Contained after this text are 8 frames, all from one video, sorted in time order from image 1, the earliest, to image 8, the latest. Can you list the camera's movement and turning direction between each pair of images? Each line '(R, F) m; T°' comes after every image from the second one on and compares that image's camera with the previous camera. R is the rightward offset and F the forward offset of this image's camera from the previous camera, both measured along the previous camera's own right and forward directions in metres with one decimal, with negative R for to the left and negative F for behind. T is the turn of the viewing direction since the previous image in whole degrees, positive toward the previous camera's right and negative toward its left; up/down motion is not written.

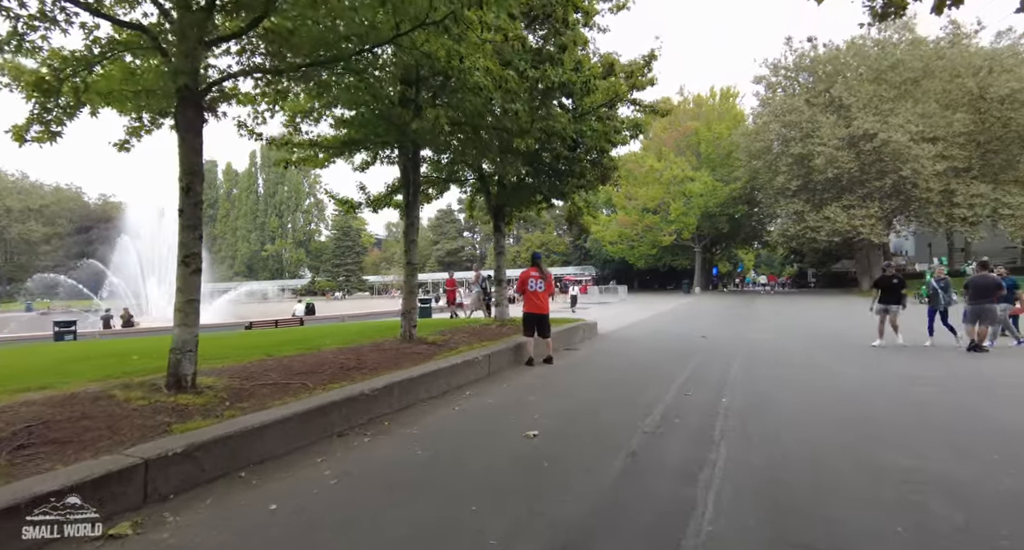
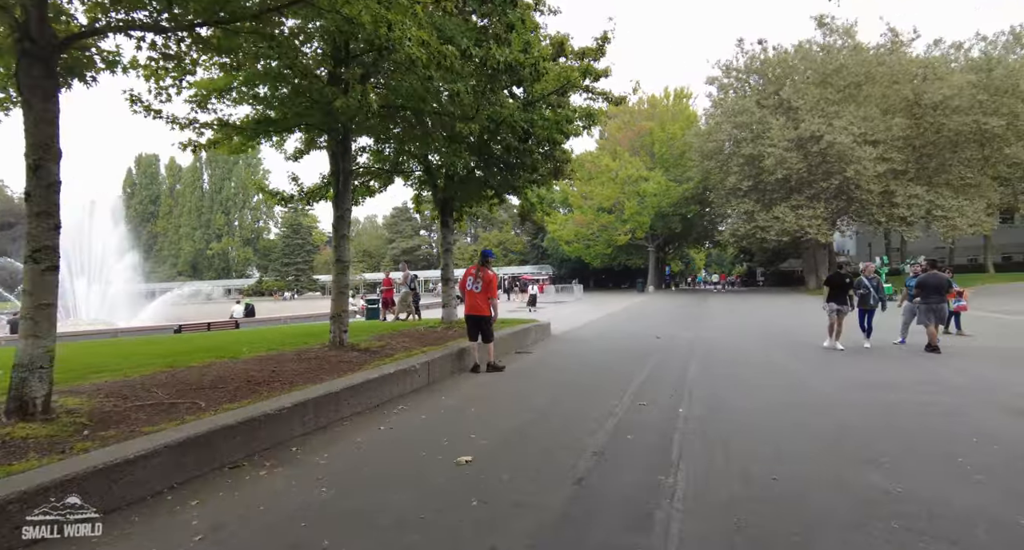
(+0.2, +0.7) m; +5°
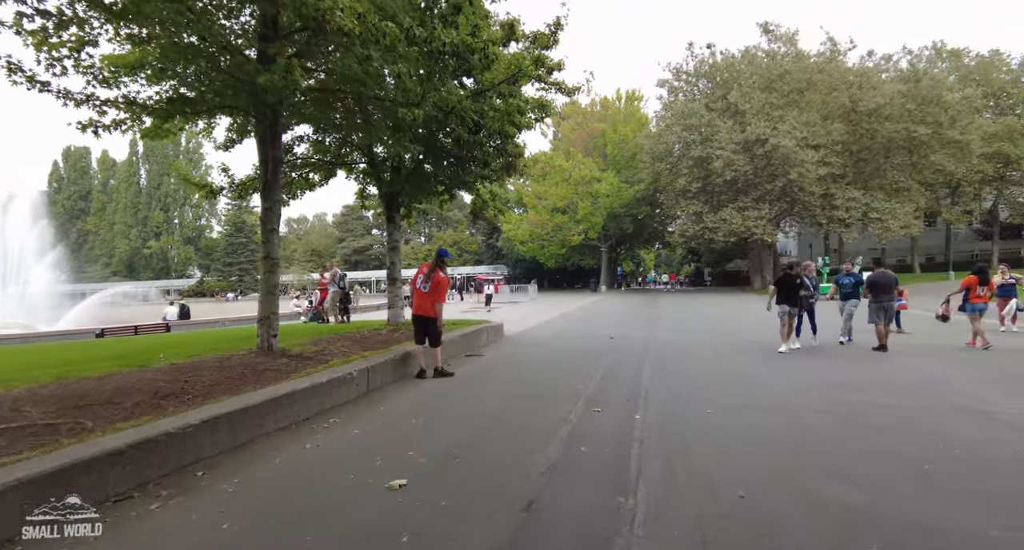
(+0.1, +0.5) m; +5°
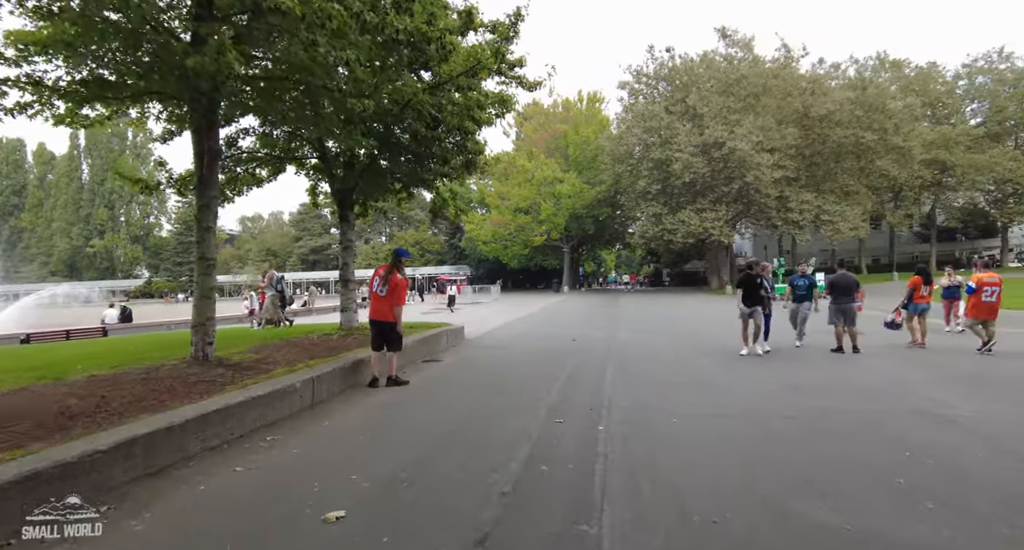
(+0.1, +0.3) m; +4°
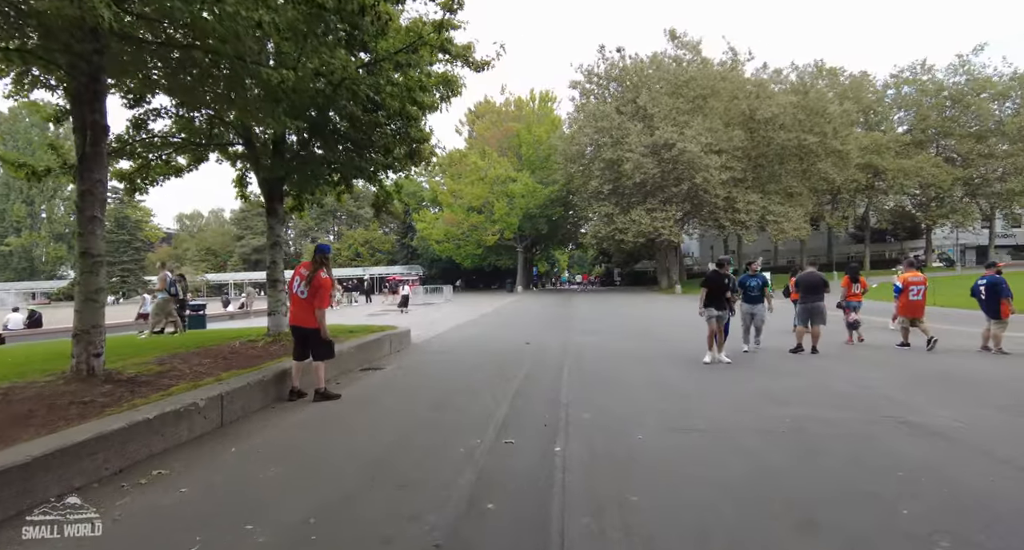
(+0.1, +0.6) m; +5°
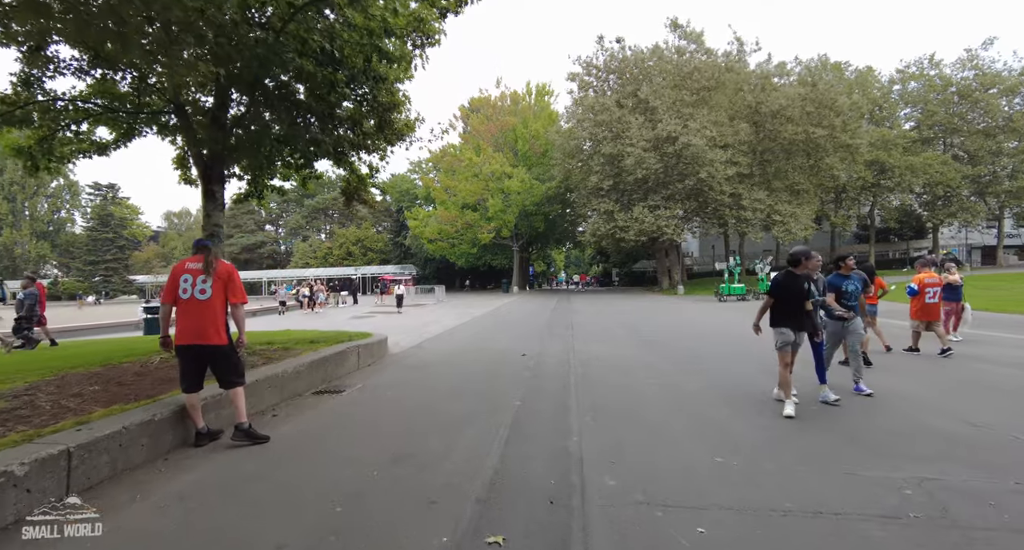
(0.0, +1.6) m; 0°
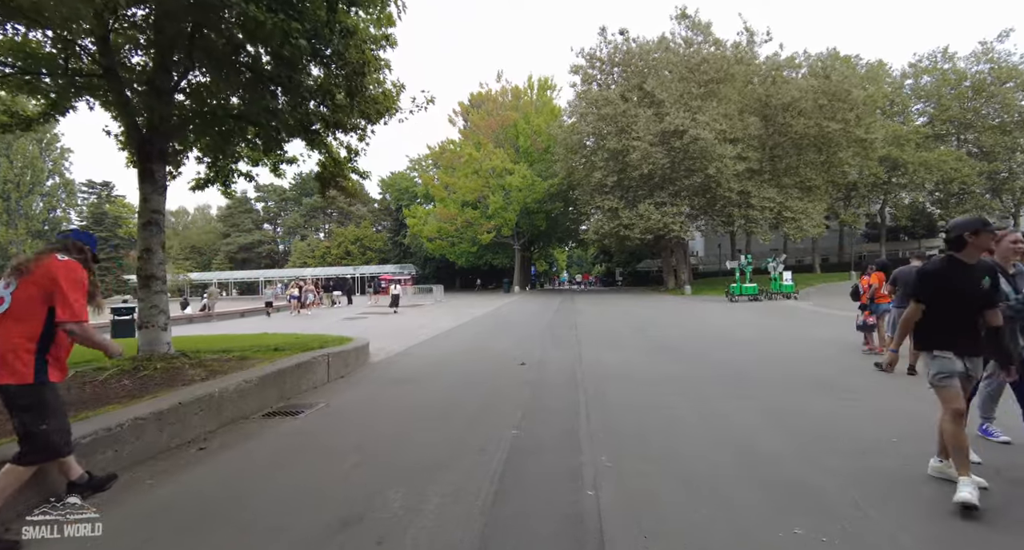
(+0.1, +1.2) m; 0°
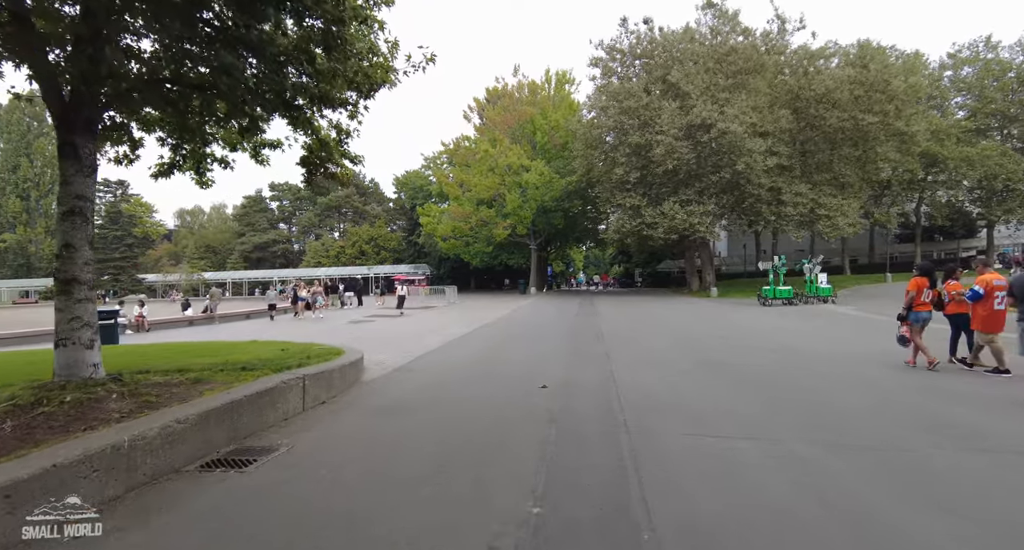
(-0.1, +1.4) m; -2°
